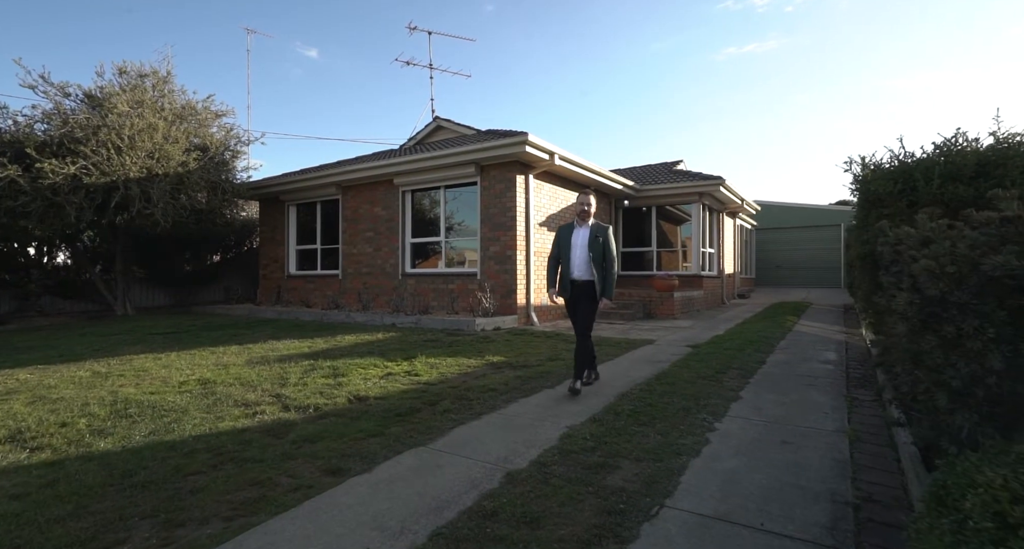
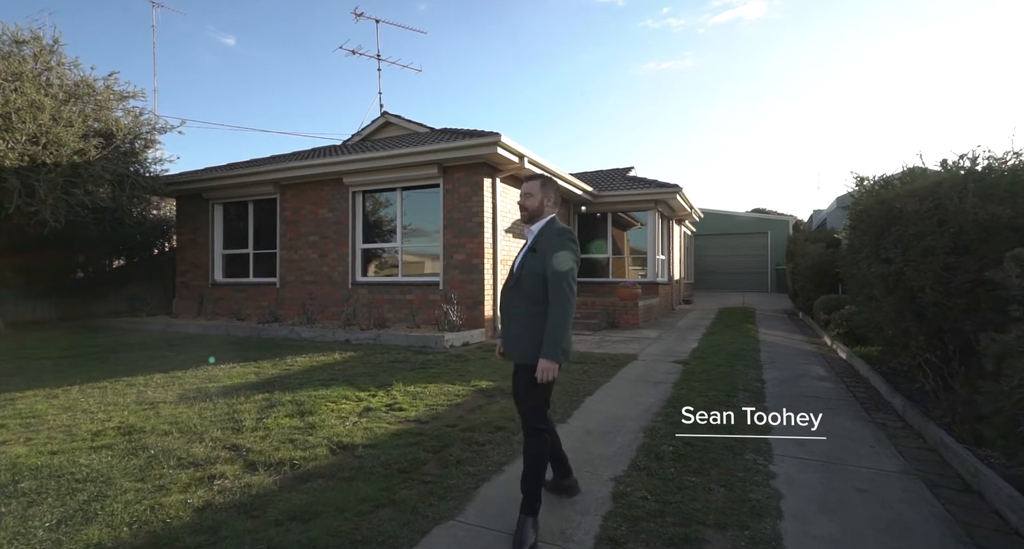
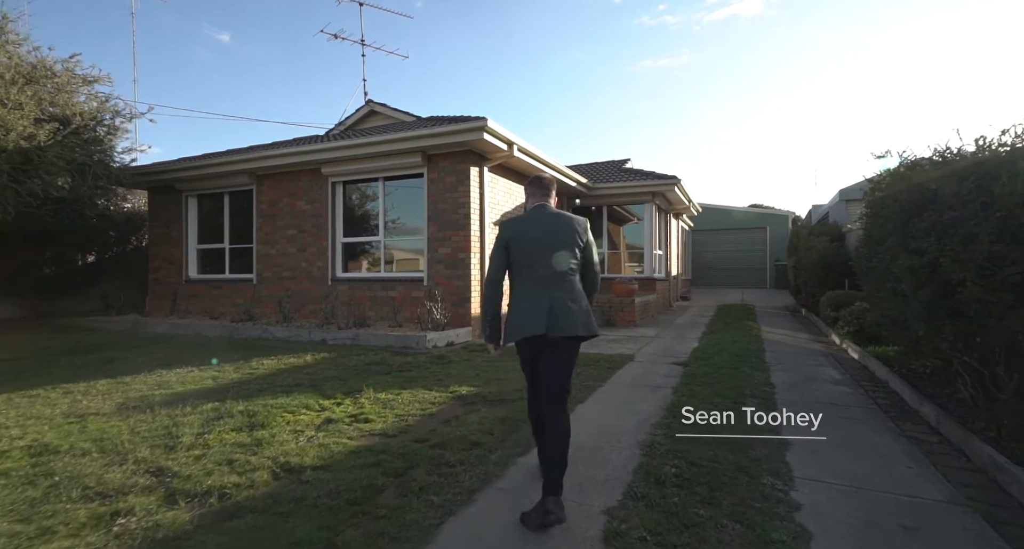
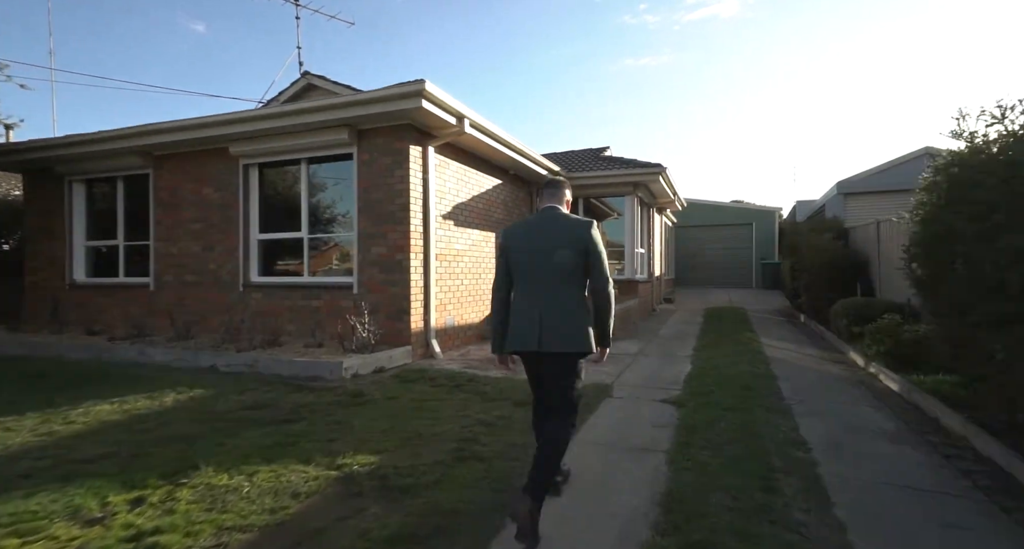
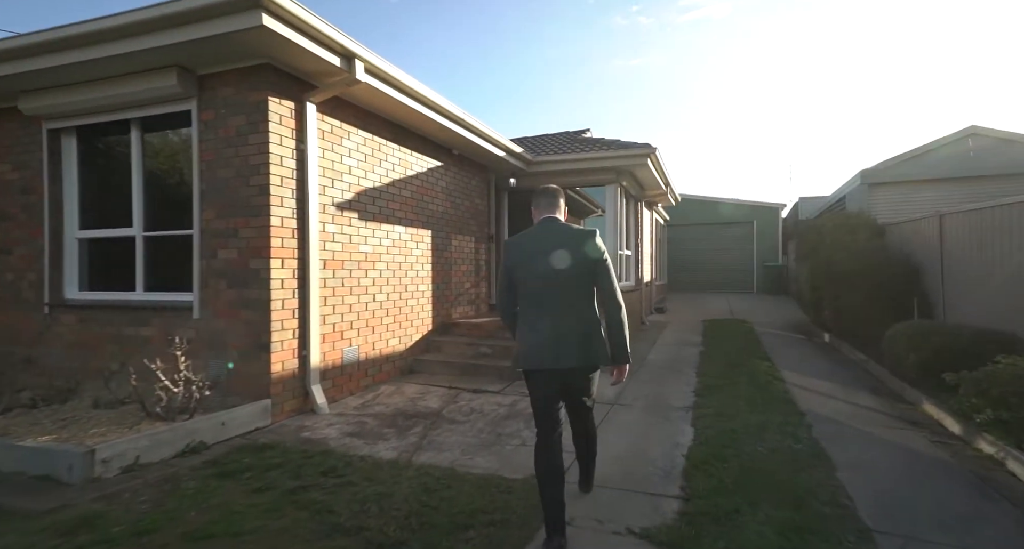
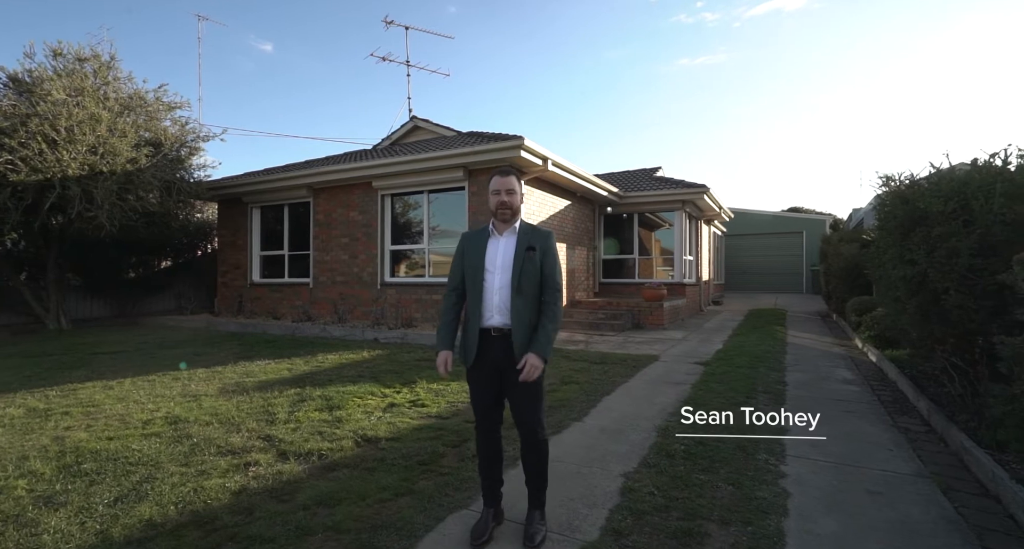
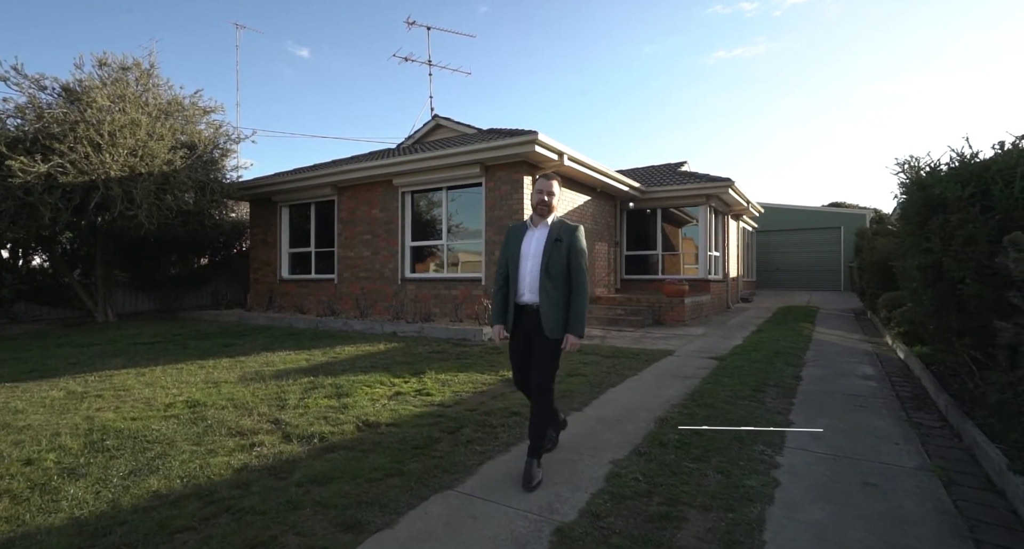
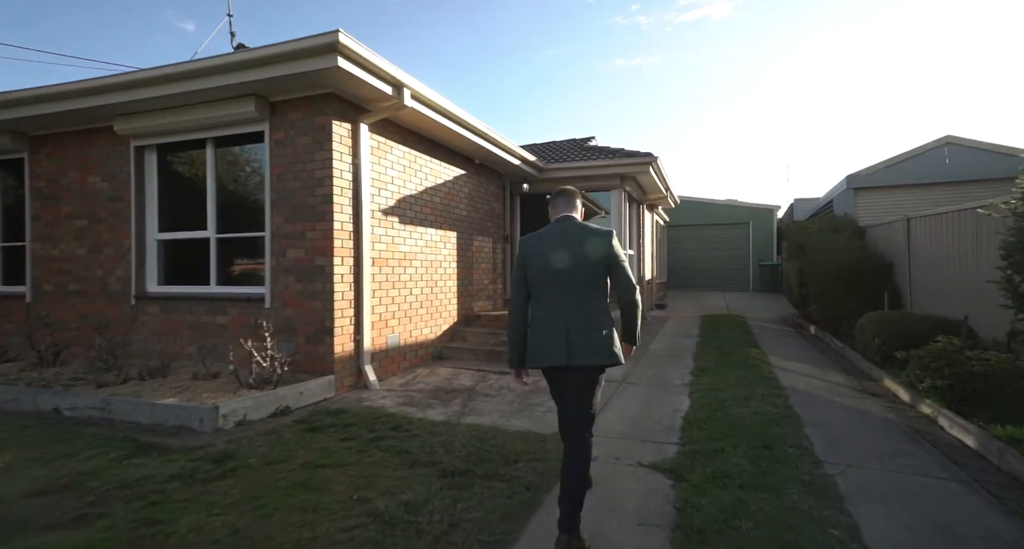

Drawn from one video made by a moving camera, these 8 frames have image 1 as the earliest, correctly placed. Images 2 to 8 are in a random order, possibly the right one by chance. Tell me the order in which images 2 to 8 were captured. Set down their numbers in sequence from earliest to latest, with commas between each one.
7, 6, 2, 3, 4, 8, 5
